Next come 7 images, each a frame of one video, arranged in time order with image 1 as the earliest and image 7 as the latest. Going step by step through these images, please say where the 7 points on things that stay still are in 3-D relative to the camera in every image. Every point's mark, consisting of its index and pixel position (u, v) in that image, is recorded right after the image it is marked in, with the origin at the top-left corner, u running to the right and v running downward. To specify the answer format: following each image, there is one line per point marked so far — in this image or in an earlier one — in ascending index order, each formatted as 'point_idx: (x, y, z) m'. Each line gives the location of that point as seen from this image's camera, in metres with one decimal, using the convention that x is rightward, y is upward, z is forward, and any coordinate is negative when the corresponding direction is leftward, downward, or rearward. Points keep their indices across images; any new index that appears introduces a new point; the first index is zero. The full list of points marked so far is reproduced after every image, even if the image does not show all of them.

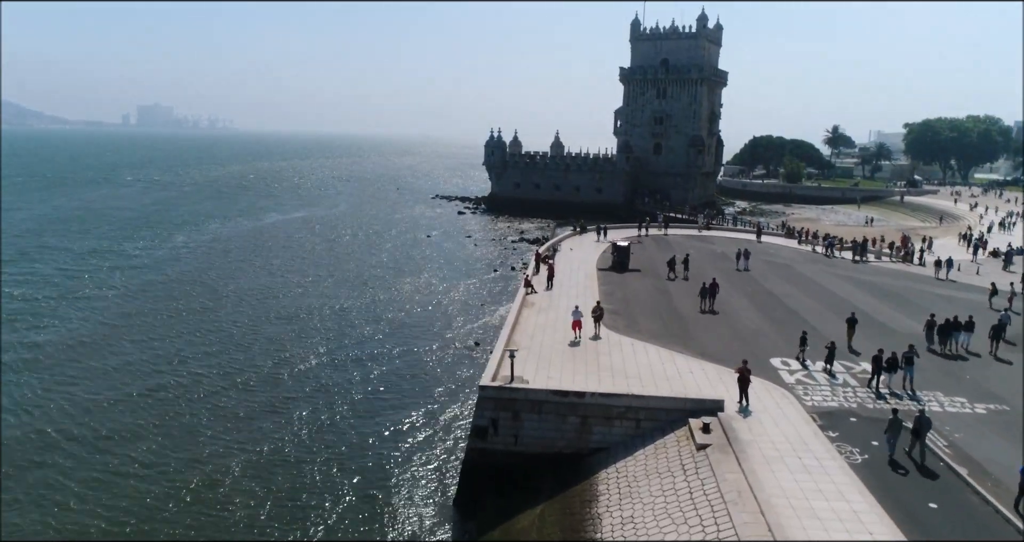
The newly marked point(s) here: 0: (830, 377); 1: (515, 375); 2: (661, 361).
0: (+8.4, -2.8, +18.6) m
1: (+0.1, -2.6, +17.4) m
2: (+4.1, -2.5, +19.3) m
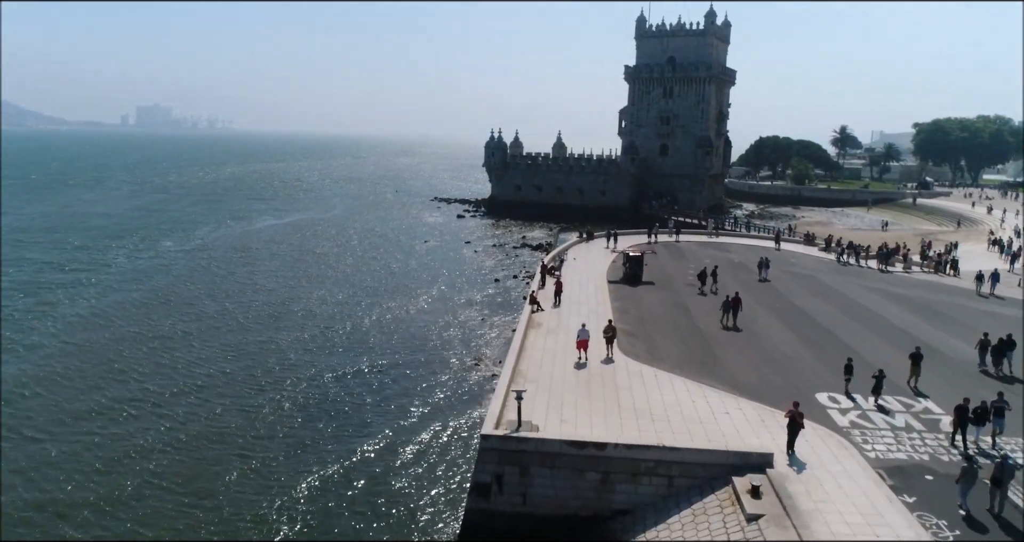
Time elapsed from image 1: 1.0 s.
0: (+8.5, -3.3, +16.0) m
1: (+0.3, -3.1, +14.7) m
2: (+4.2, -3.0, +16.7) m
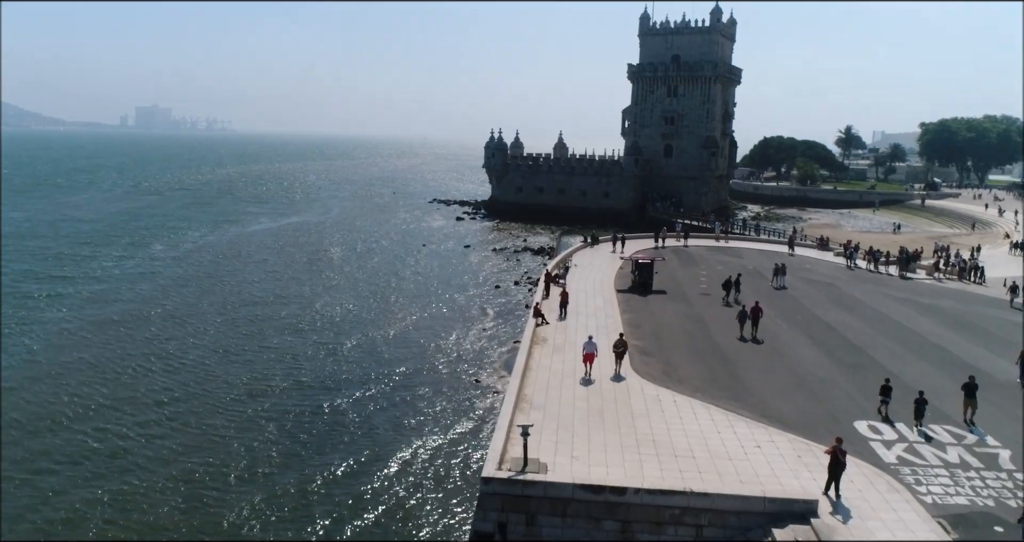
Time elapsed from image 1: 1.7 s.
0: (+8.6, -3.7, +14.2) m
1: (+0.3, -3.4, +13.0) m
2: (+4.3, -3.3, +14.9) m
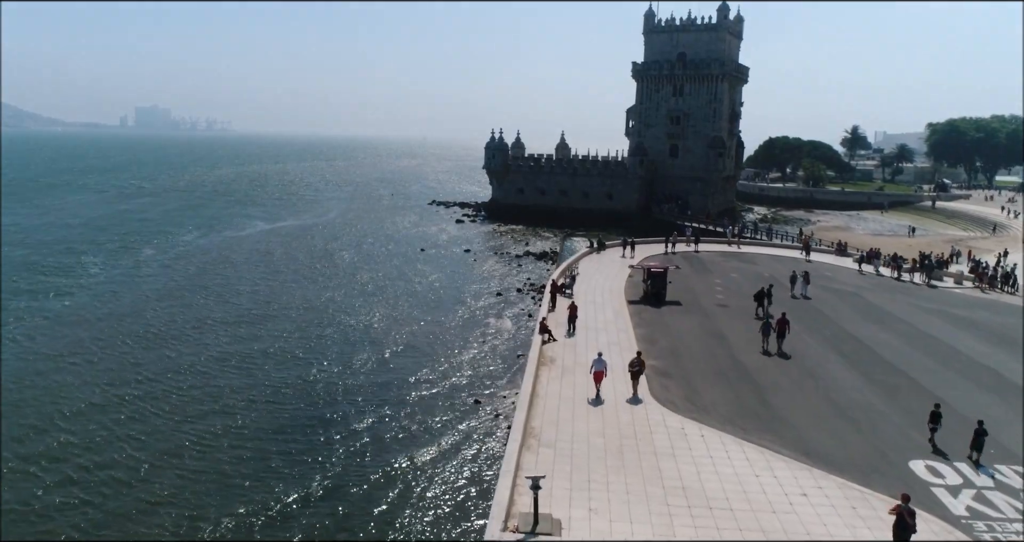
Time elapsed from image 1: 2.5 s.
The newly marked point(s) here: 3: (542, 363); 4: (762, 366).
0: (+8.8, -4.0, +12.3) m
1: (+0.5, -3.8, +11.1) m
2: (+4.4, -3.7, +13.0) m
3: (+0.8, -2.5, +19.0) m
4: (+6.9, -2.6, +19.4) m
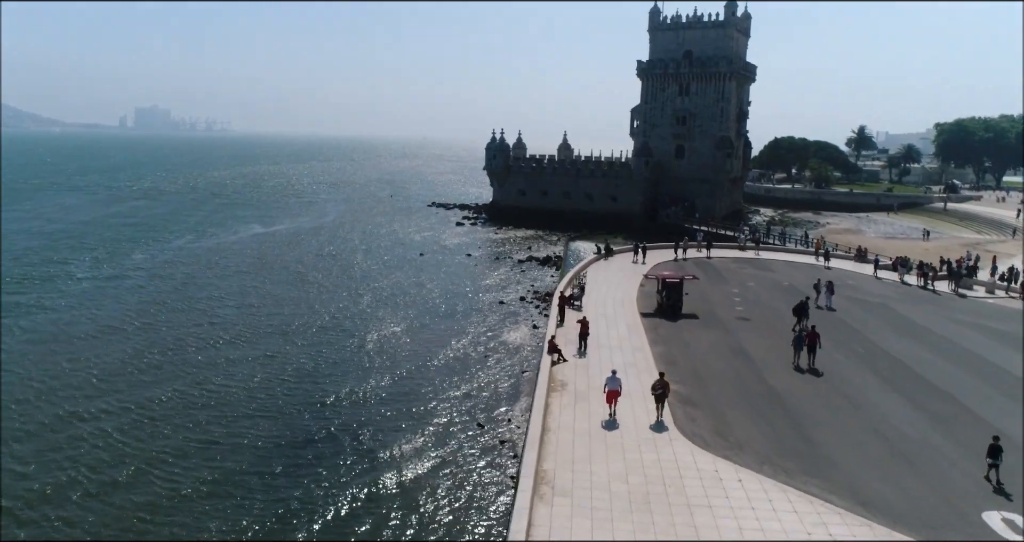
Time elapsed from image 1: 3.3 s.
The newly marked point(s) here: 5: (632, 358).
0: (+8.9, -4.4, +10.4) m
1: (+0.6, -4.2, +9.2) m
2: (+4.6, -4.0, +11.1) m
3: (+1.0, -2.9, +17.2) m
4: (+7.0, -2.9, +17.5) m
5: (+3.3, -2.4, +19.6) m
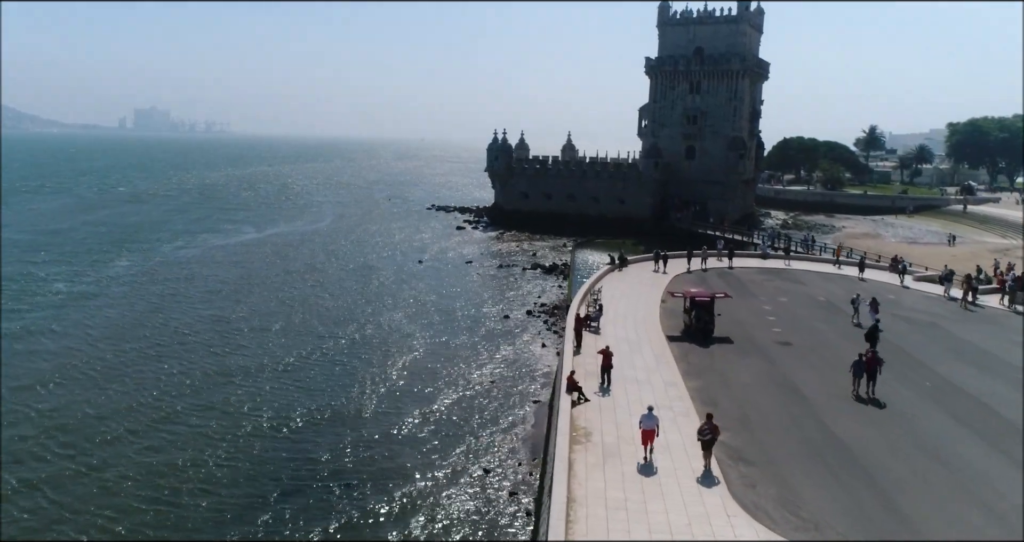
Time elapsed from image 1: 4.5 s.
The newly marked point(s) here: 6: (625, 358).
0: (+9.2, -4.9, +7.5) m
1: (+0.9, -4.7, +6.3) m
2: (+4.9, -4.6, +8.2) m
3: (+1.3, -3.4, +14.3) m
4: (+7.3, -3.5, +14.6) m
5: (+3.6, -3.0, +16.7) m
6: (+3.0, -2.4, +19.3) m
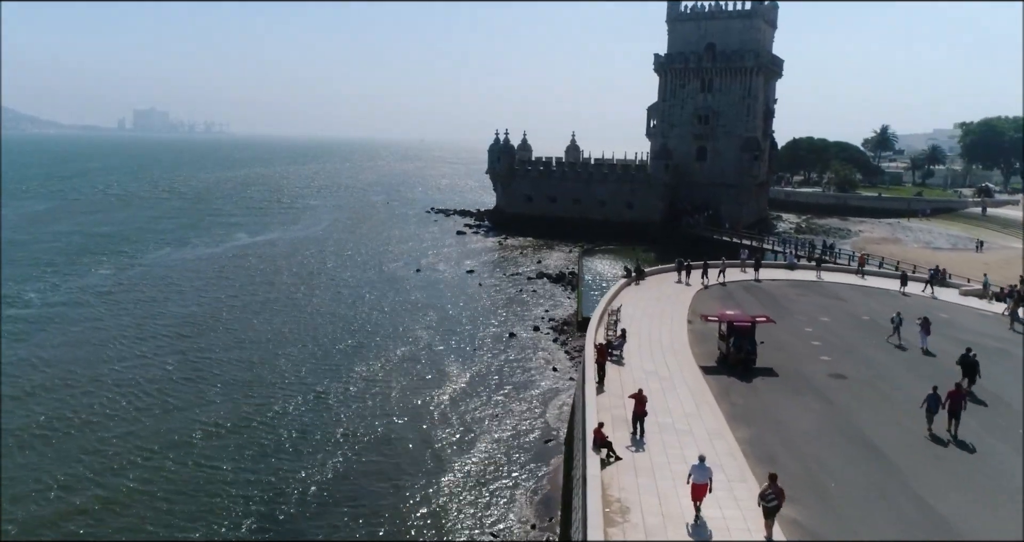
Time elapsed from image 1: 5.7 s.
0: (+9.5, -5.4, +4.6) m
1: (+1.2, -5.3, +3.4) m
2: (+5.2, -5.1, +5.3) m
3: (+1.6, -4.0, +11.4) m
4: (+7.6, -4.0, +11.7) m
5: (+3.9, -3.6, +13.8) m
6: (+3.3, -3.0, +16.4) m
